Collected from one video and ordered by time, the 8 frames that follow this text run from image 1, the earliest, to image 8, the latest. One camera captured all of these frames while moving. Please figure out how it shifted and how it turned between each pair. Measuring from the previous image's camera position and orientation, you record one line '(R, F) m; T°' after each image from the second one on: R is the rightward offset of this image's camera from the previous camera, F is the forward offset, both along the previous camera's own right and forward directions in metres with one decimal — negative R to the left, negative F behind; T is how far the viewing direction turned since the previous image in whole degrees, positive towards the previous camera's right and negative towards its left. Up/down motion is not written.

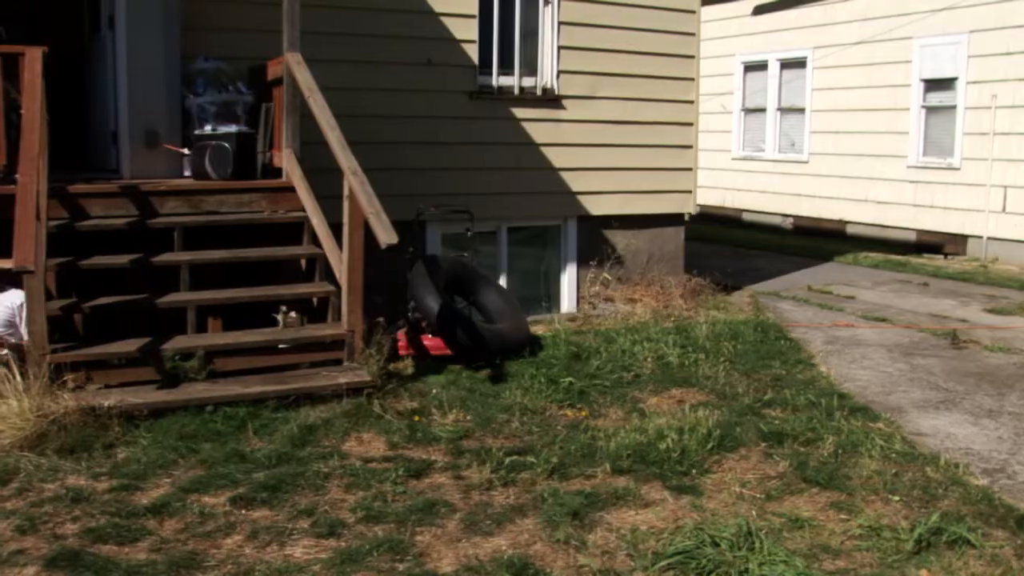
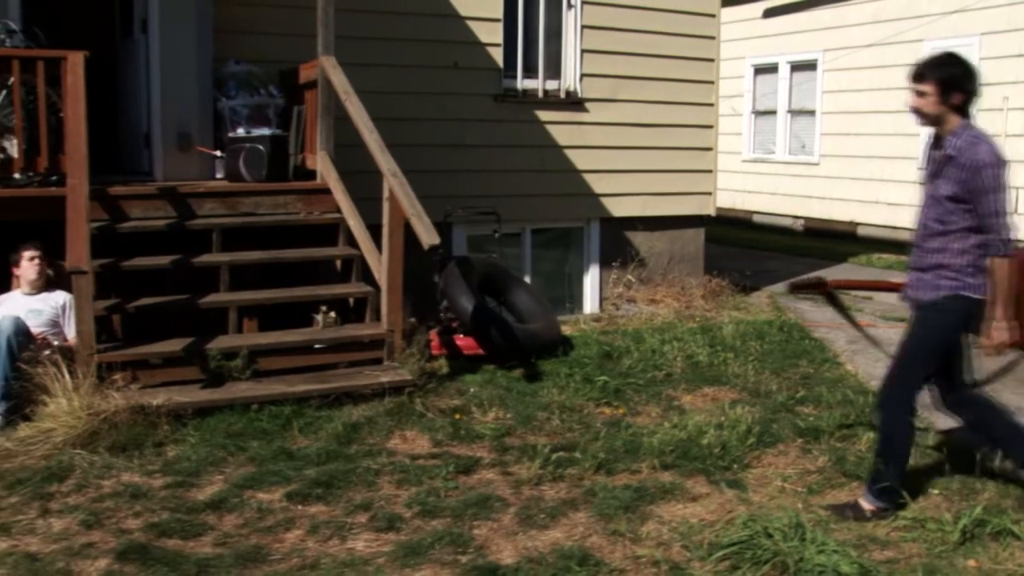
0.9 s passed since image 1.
(-0.4, -0.1) m; 0°
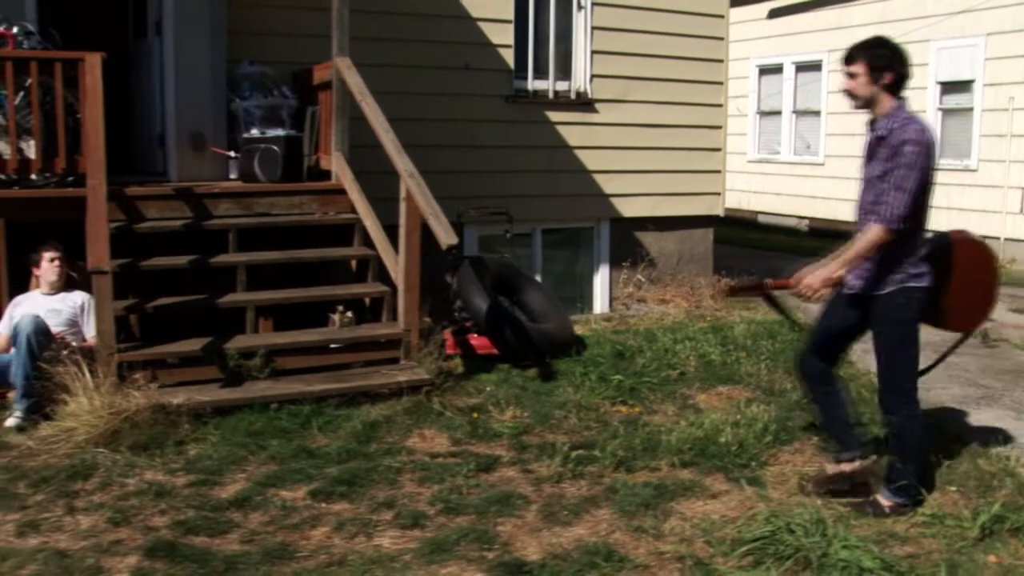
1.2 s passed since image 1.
(-0.1, 0.0) m; 0°
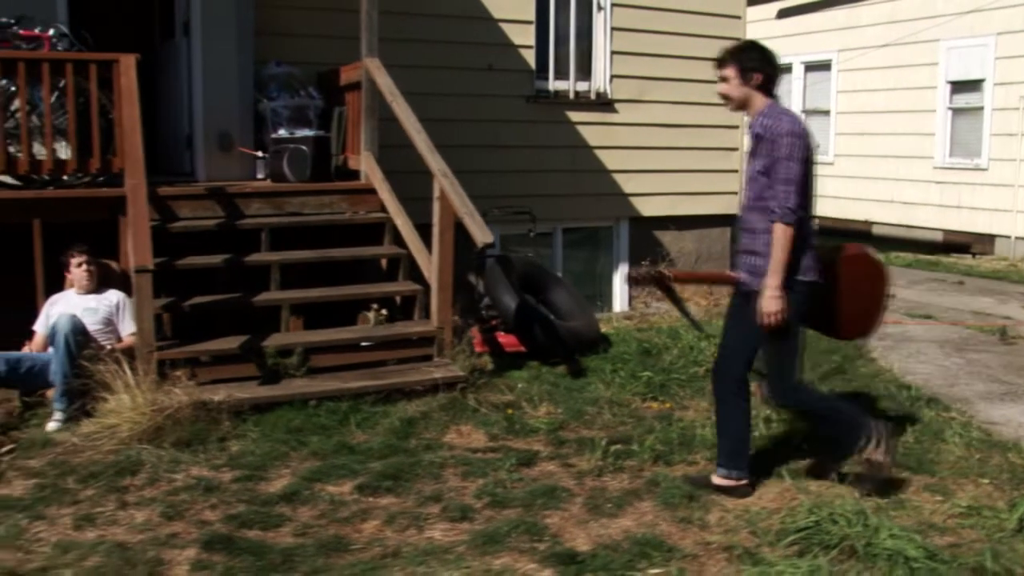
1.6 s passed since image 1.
(-0.3, -0.1) m; 0°
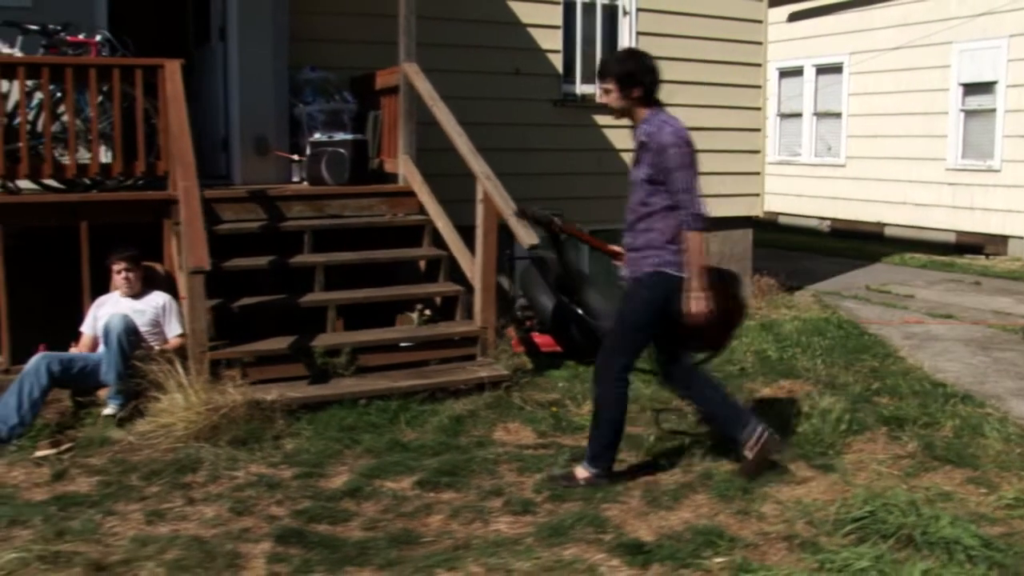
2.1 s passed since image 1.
(-0.4, -0.1) m; 0°
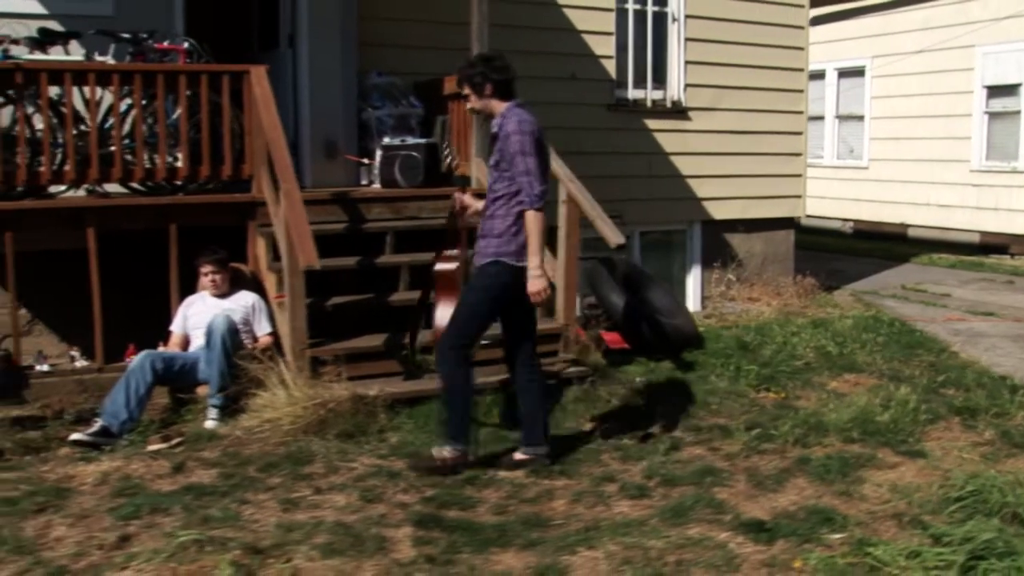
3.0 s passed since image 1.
(-0.8, -0.2) m; +1°
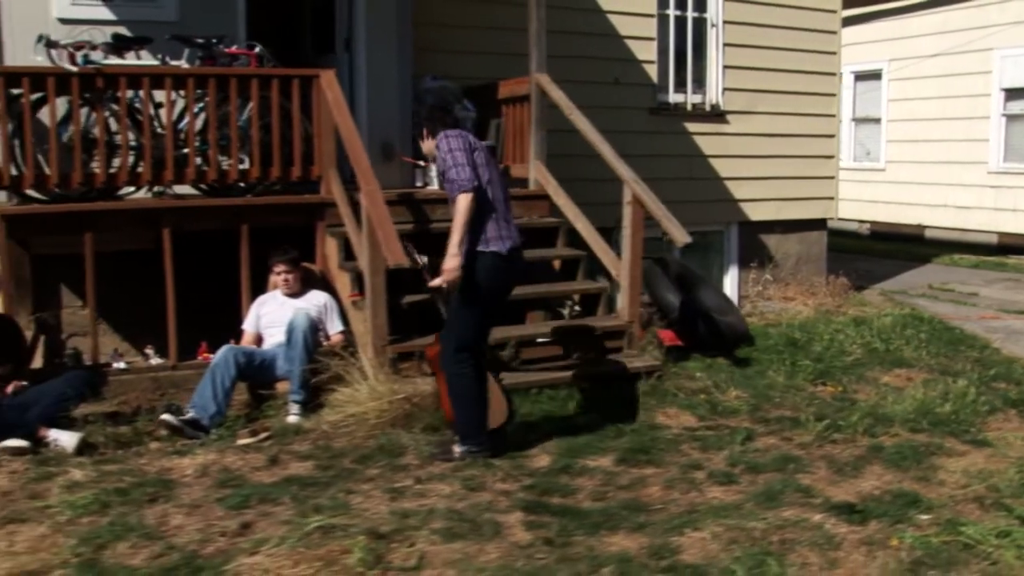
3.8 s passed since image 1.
(-0.7, -0.2) m; +1°
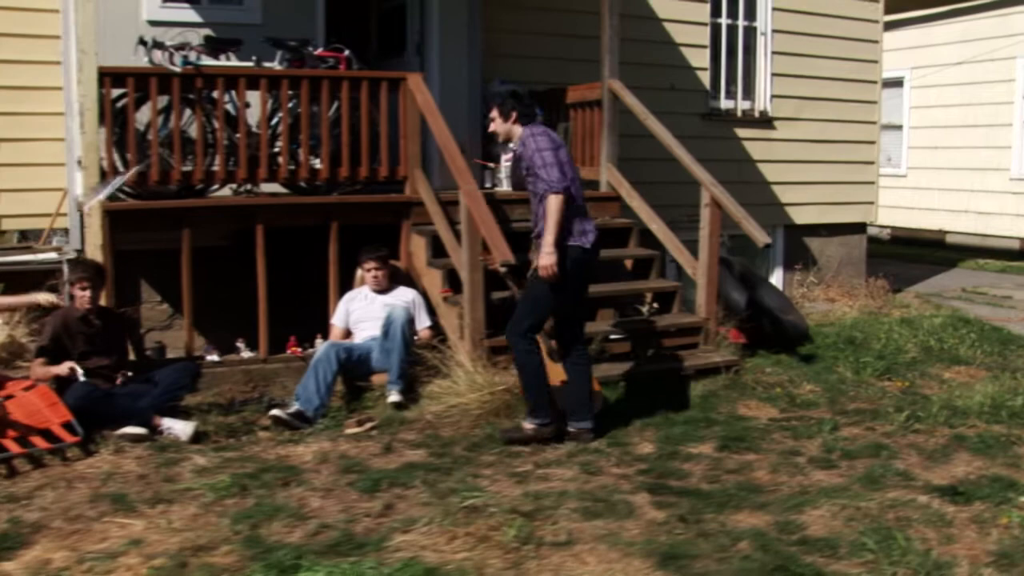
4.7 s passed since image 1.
(-0.9, -0.2) m; +1°
